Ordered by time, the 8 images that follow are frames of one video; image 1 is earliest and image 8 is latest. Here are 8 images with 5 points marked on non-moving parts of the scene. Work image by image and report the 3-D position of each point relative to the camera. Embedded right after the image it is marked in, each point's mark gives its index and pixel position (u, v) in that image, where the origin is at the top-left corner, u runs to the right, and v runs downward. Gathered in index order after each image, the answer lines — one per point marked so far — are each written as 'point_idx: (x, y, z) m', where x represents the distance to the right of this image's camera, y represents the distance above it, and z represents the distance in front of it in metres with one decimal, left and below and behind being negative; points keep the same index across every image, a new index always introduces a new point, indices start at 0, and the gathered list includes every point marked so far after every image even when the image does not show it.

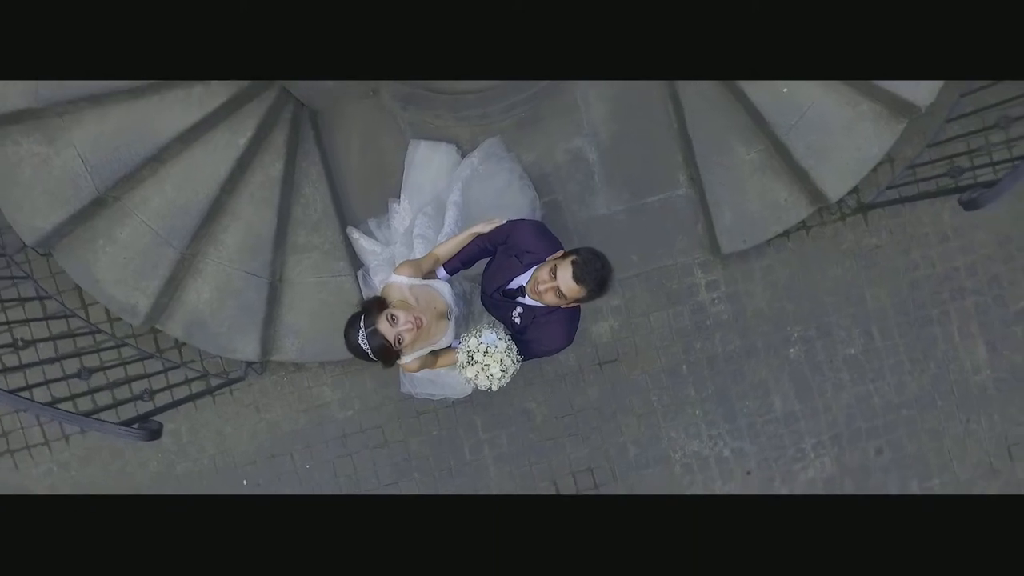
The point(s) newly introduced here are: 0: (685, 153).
0: (+1.3, +1.0, +5.1) m
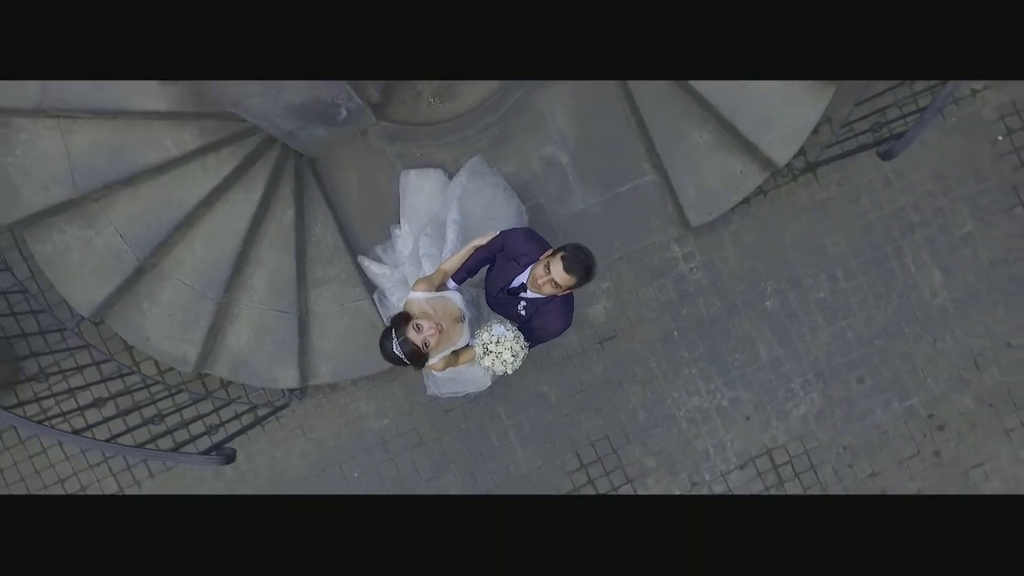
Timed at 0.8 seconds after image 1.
0: (+1.2, +1.2, +5.7) m
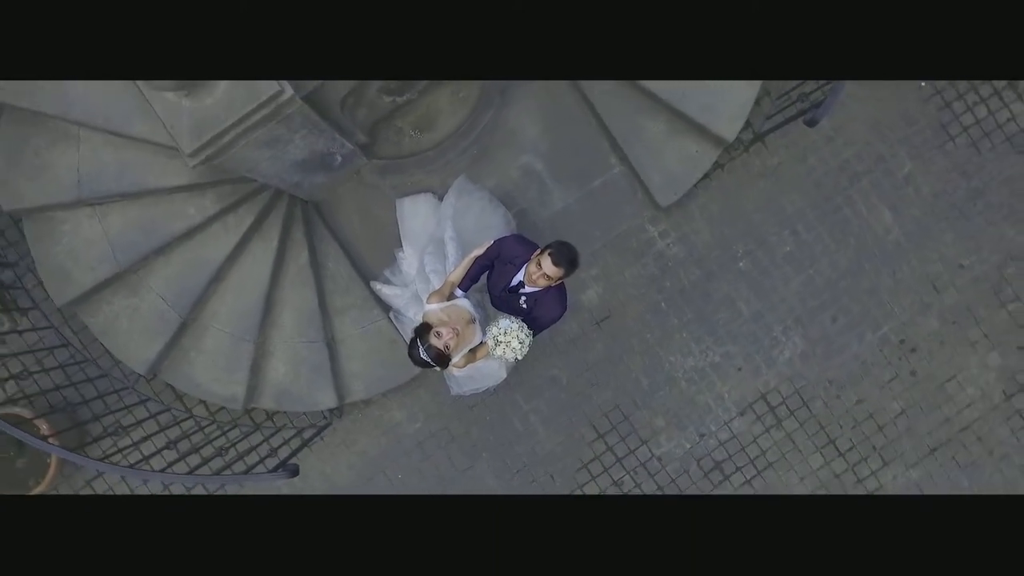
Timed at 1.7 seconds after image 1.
0: (+0.9, +1.4, +6.4) m
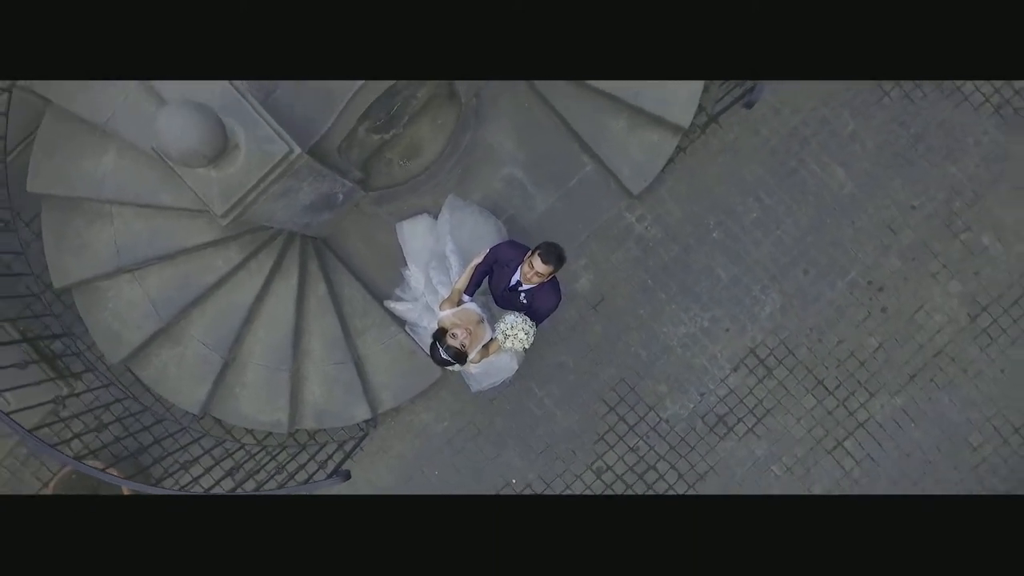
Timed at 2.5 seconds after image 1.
0: (+0.7, +1.5, +7.1) m
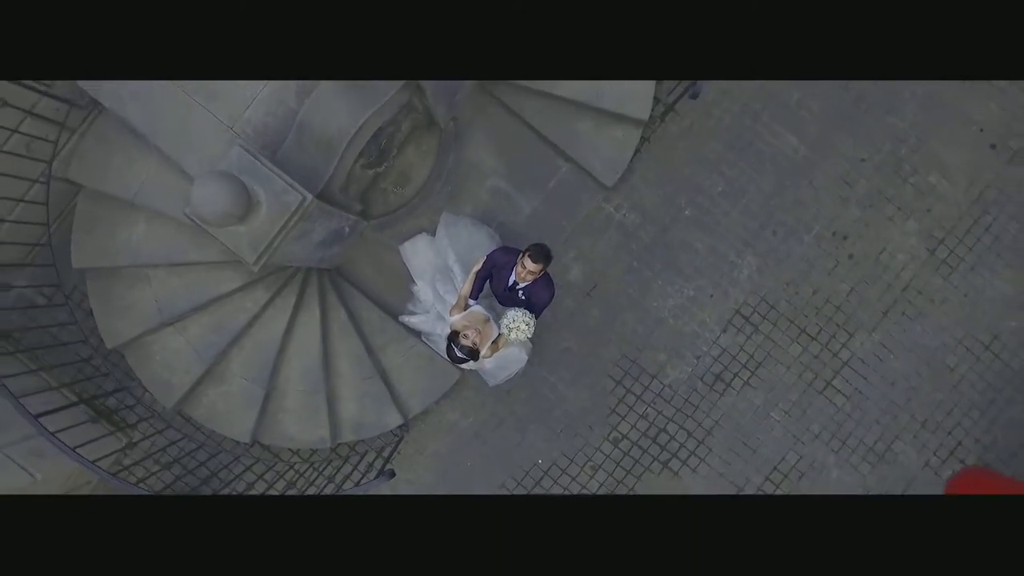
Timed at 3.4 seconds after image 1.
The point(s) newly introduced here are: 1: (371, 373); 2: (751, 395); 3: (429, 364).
0: (+0.5, +1.6, +7.8) m
1: (-1.6, -0.9, +7.3) m
2: (+2.8, -1.3, +7.9) m
3: (-0.9, -0.9, +7.4) m
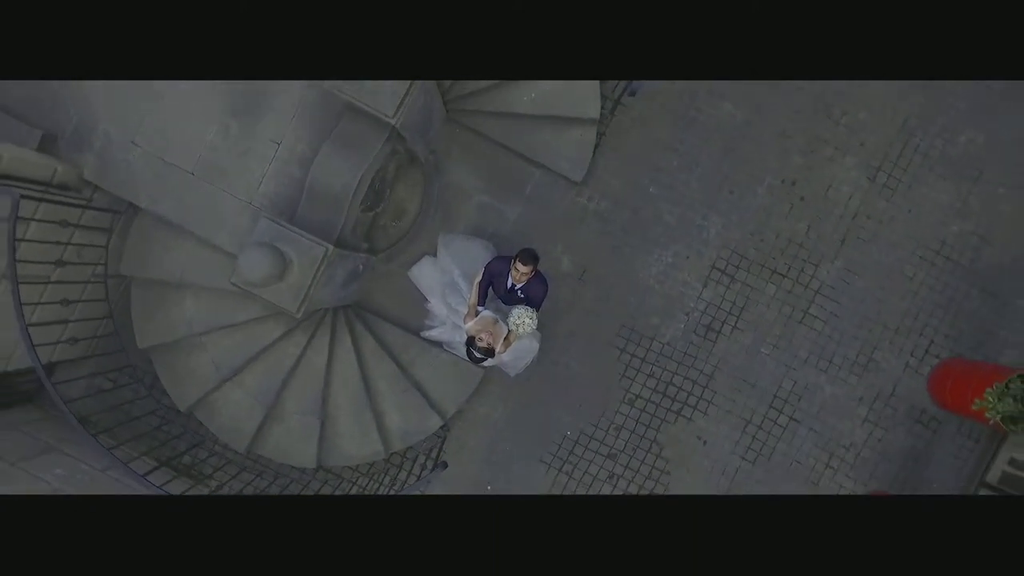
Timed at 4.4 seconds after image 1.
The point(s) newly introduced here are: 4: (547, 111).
0: (+0.1, +1.7, +8.8) m
1: (-1.3, -1.2, +8.3) m
2: (+3.1, -0.6, +8.9) m
3: (-0.7, -1.0, +8.5) m
4: (+0.4, +2.2, +8.5) m
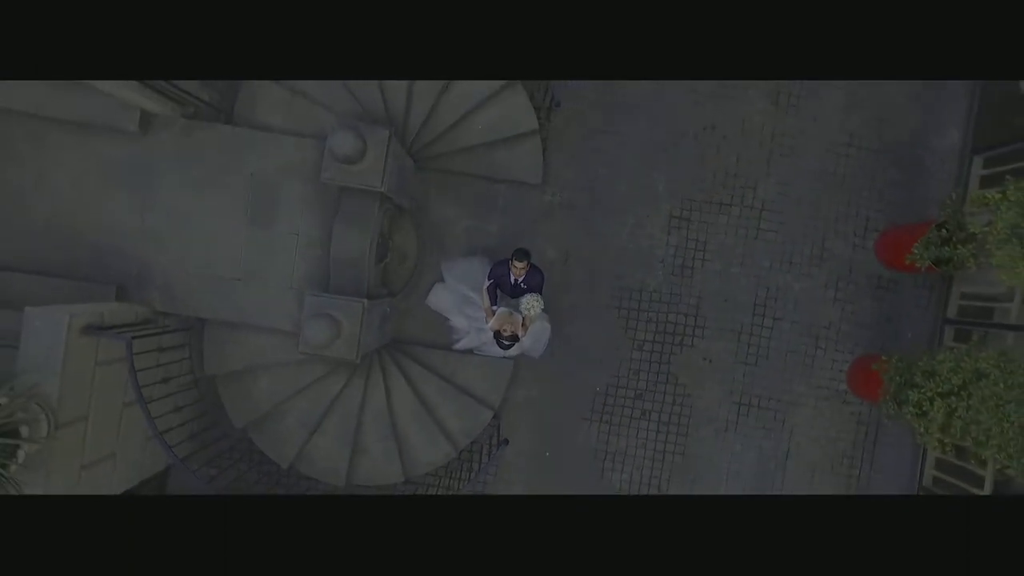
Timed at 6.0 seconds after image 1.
0: (-0.4, +1.7, +10.3) m
1: (-0.8, -1.6, +9.9) m
2: (+3.1, +0.4, +10.5) m
3: (-0.3, -1.2, +10.0) m
4: (-0.3, +2.3, +10.1) m
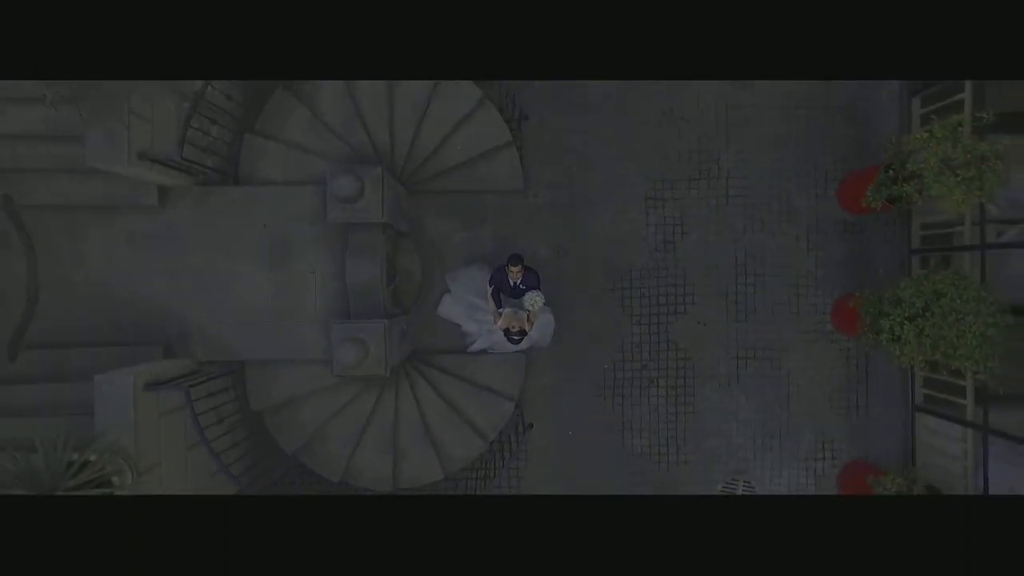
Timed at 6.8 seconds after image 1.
0: (-0.6, +1.6, +11.3) m
1: (-0.6, -1.7, +10.9) m
2: (+3.0, +0.9, +11.4) m
3: (-0.1, -1.2, +11.0) m
4: (-0.6, +2.2, +11.0) m
